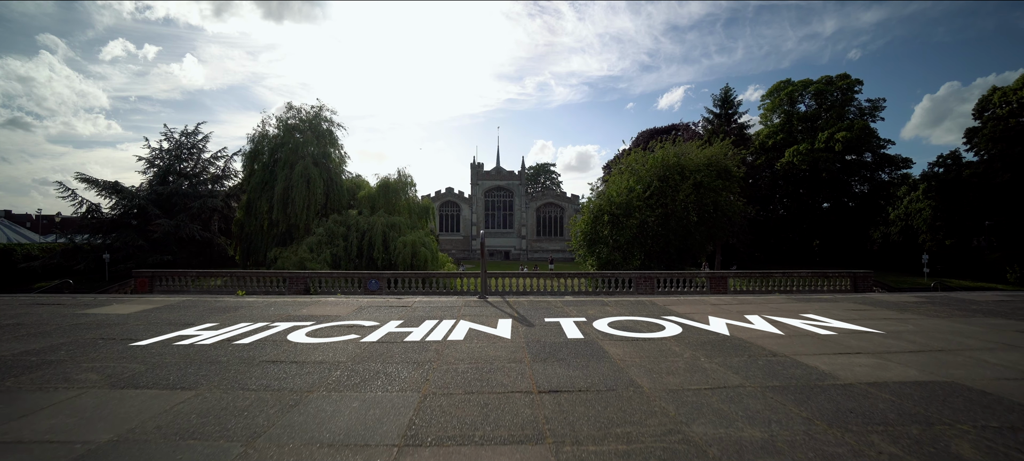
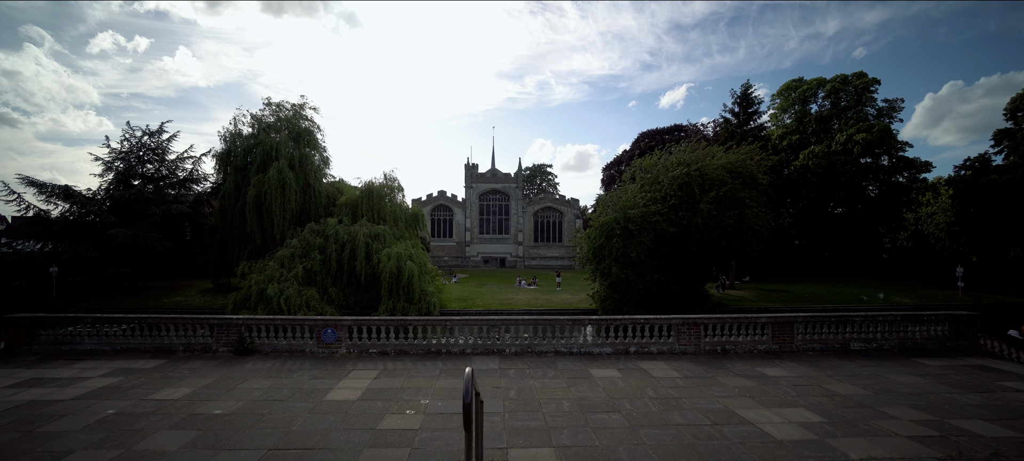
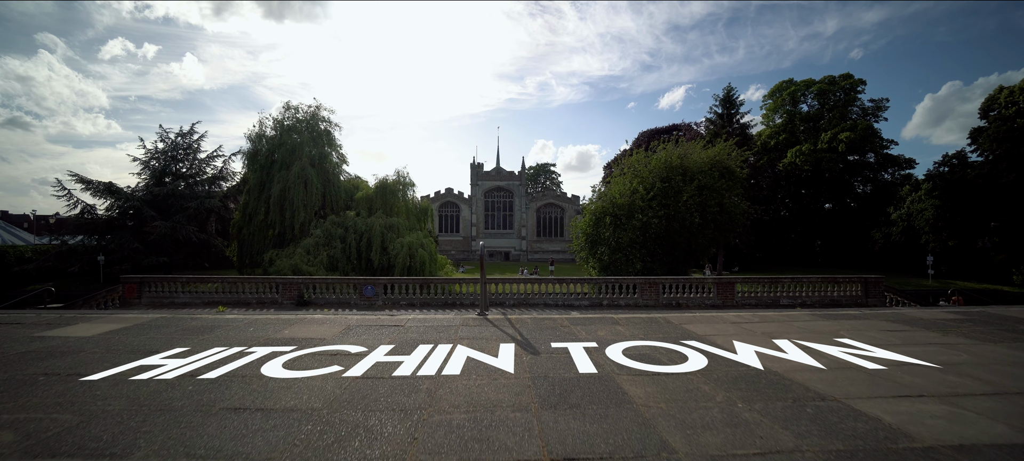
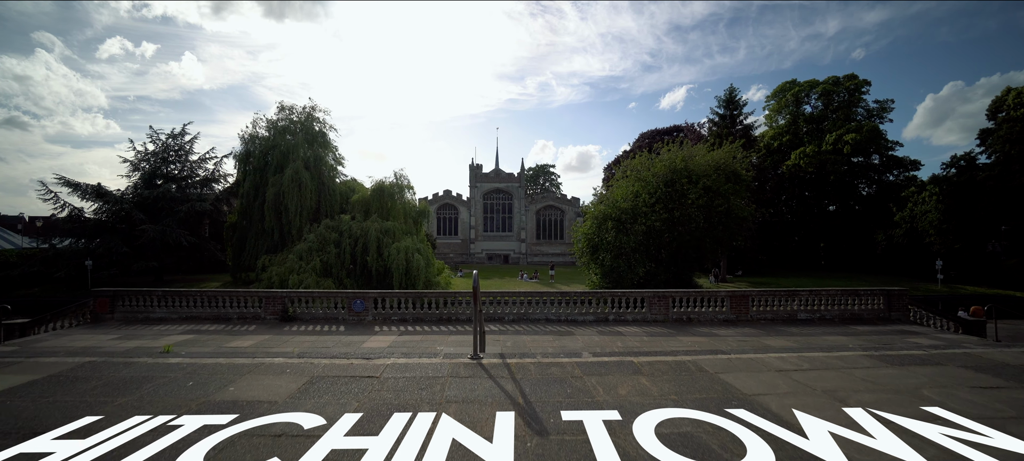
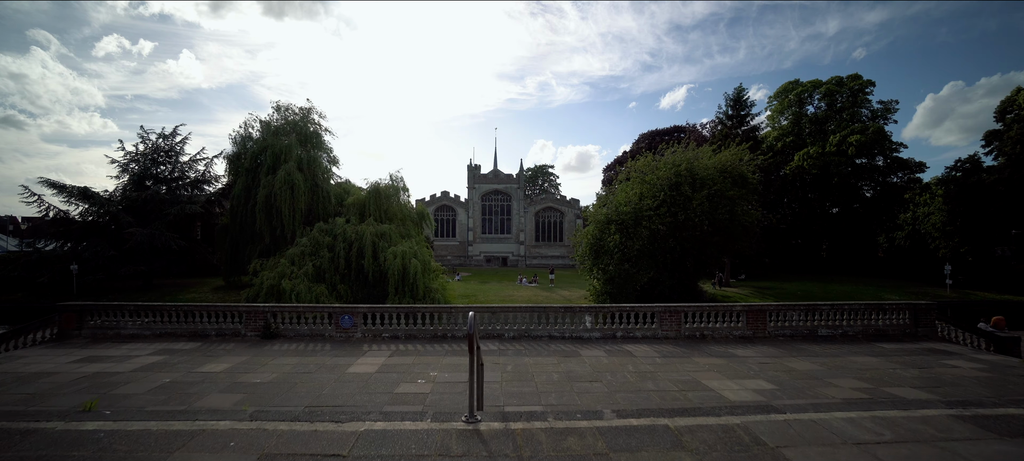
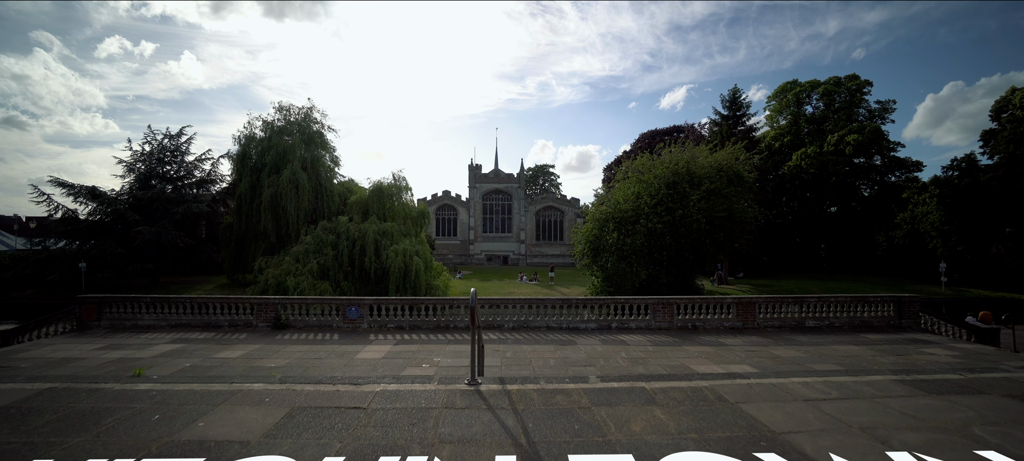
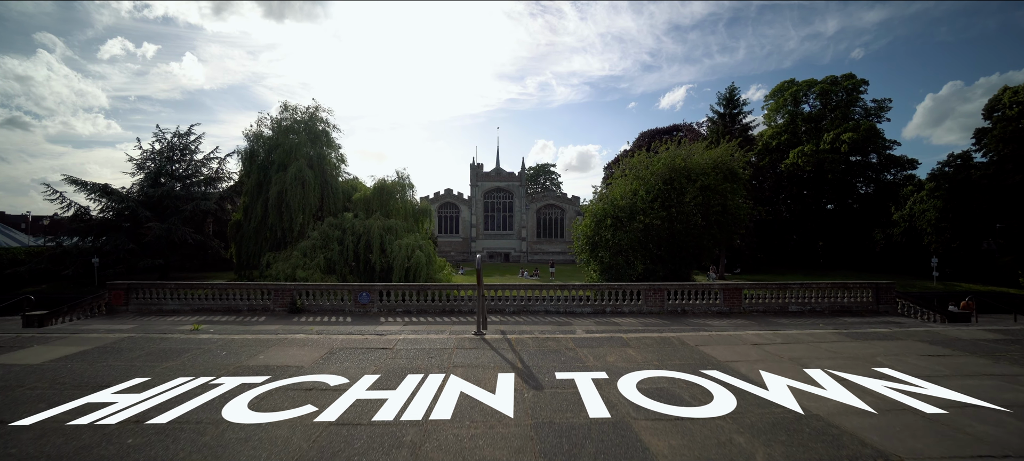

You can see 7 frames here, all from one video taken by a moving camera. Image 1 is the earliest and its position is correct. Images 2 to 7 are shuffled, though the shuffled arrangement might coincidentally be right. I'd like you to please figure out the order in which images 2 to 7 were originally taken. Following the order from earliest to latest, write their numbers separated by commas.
3, 7, 4, 6, 5, 2
